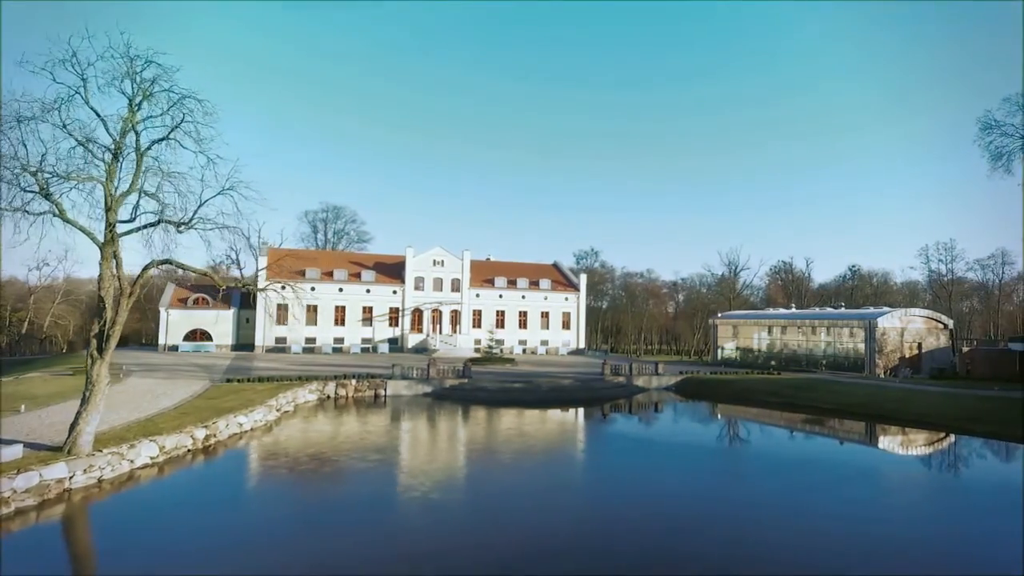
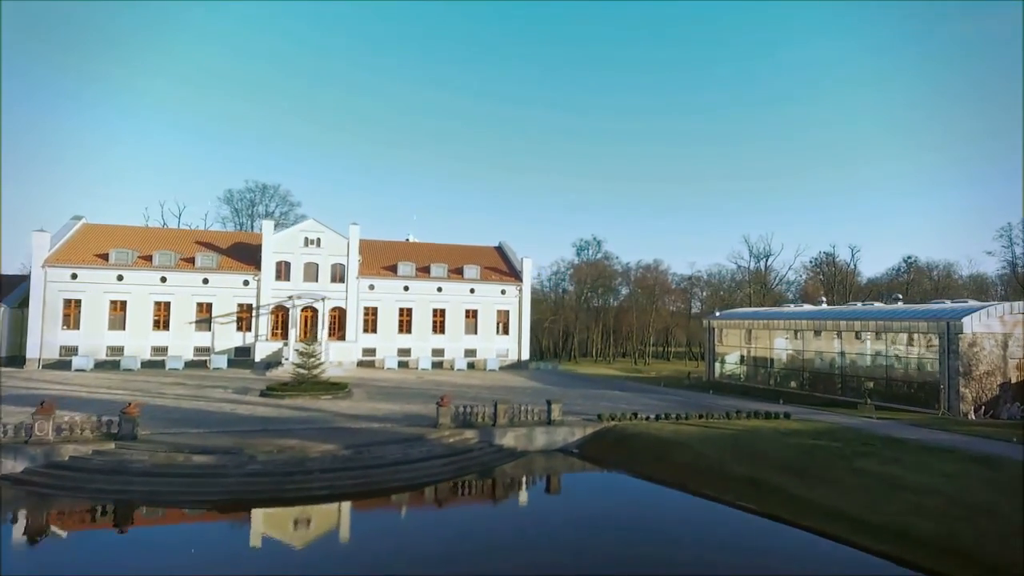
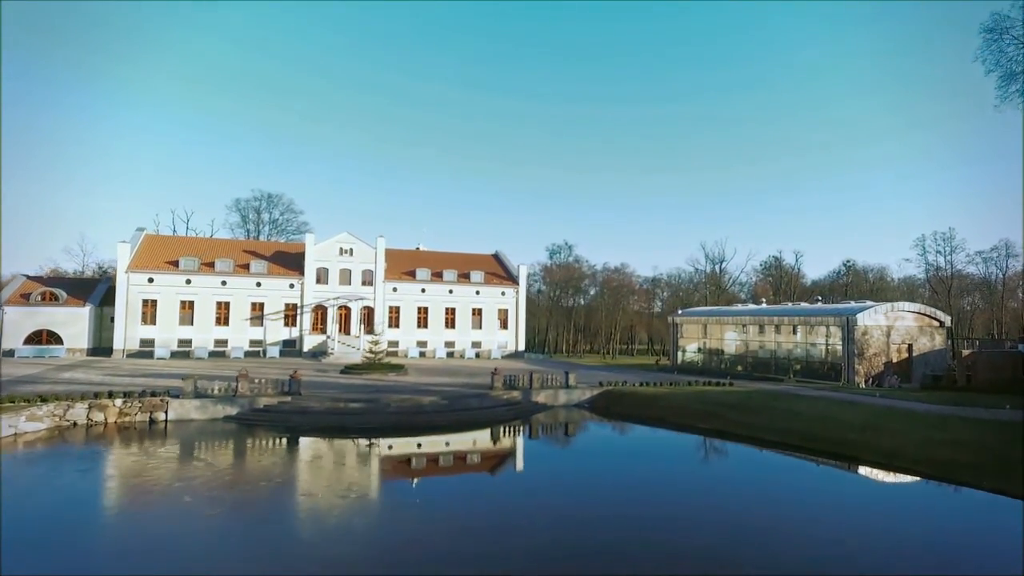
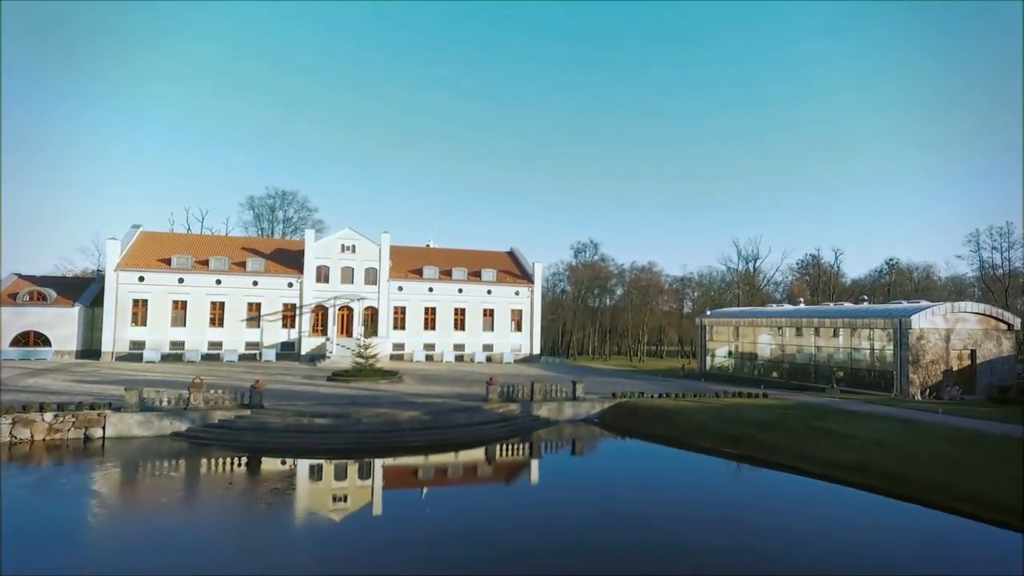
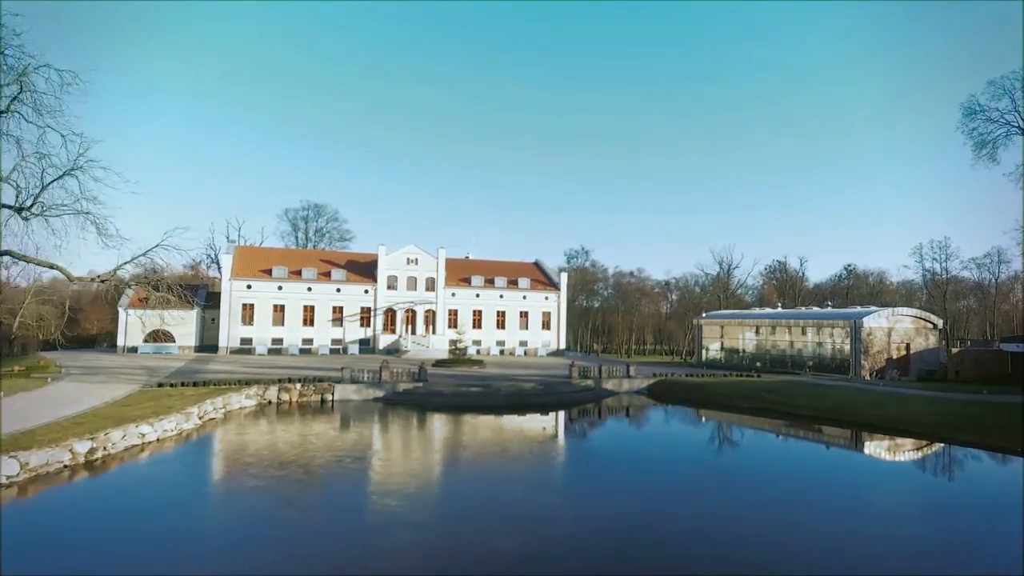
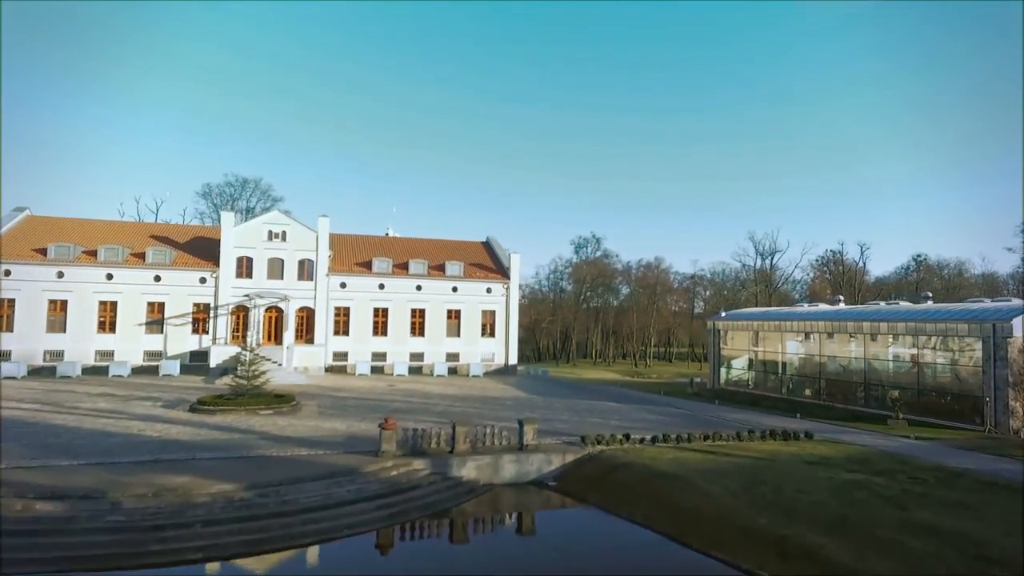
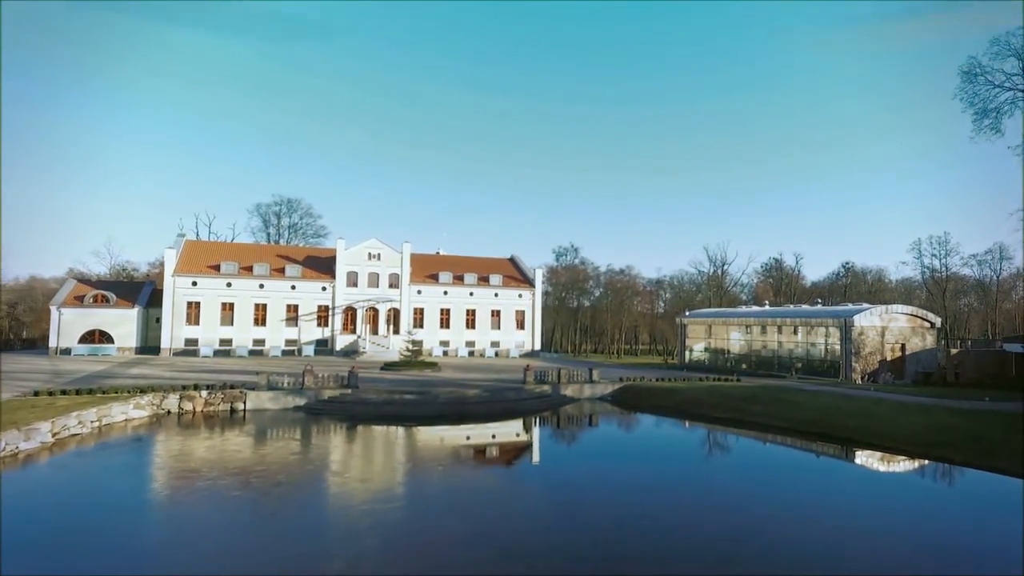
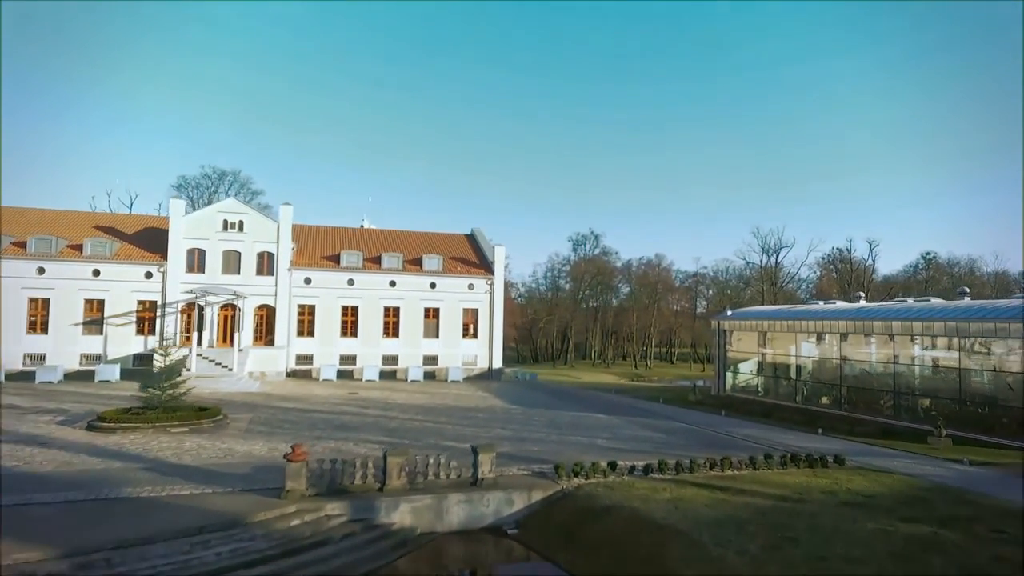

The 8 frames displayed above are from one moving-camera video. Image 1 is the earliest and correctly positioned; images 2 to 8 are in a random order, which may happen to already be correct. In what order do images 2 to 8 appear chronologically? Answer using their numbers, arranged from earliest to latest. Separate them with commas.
5, 7, 3, 4, 2, 6, 8
